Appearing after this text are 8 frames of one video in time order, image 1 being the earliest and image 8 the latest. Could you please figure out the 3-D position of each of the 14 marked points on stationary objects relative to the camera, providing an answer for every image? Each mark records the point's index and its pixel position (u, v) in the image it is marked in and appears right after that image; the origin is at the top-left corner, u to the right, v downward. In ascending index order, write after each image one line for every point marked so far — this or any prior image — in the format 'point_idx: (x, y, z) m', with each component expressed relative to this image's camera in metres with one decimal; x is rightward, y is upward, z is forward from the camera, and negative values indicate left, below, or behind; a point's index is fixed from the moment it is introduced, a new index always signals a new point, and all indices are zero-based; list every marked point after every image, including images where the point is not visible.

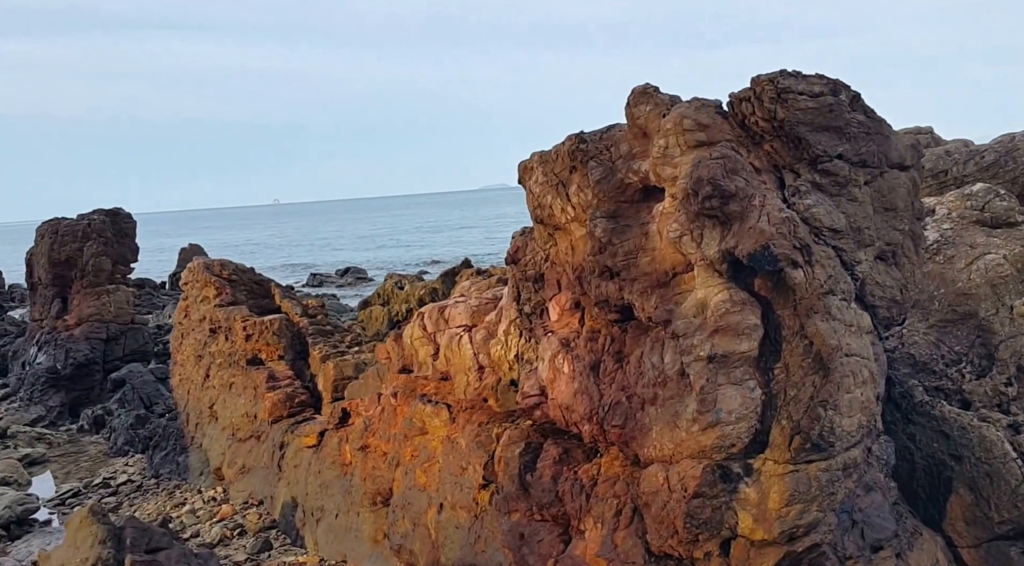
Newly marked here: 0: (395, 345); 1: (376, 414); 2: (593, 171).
0: (-1.4, -0.7, +9.9) m
1: (-1.5, -1.4, +9.7) m
2: (+0.7, +1.0, +7.6) m
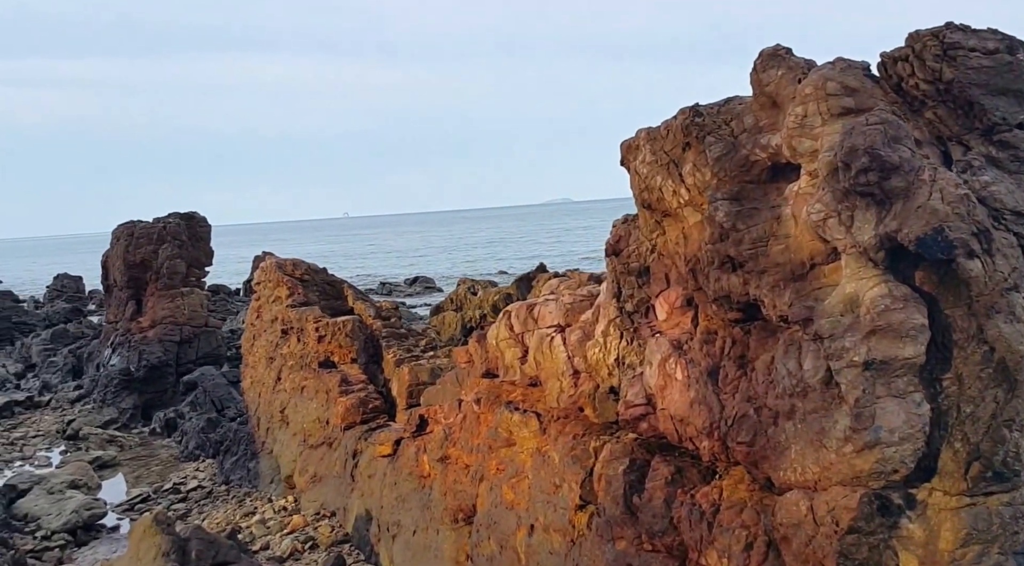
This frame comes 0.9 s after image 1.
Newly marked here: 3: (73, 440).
0: (-0.4, -0.7, +9.0) m
1: (-0.6, -1.4, +8.9) m
2: (+1.5, +1.0, +6.6) m
3: (-10.0, -3.8, +21.4) m
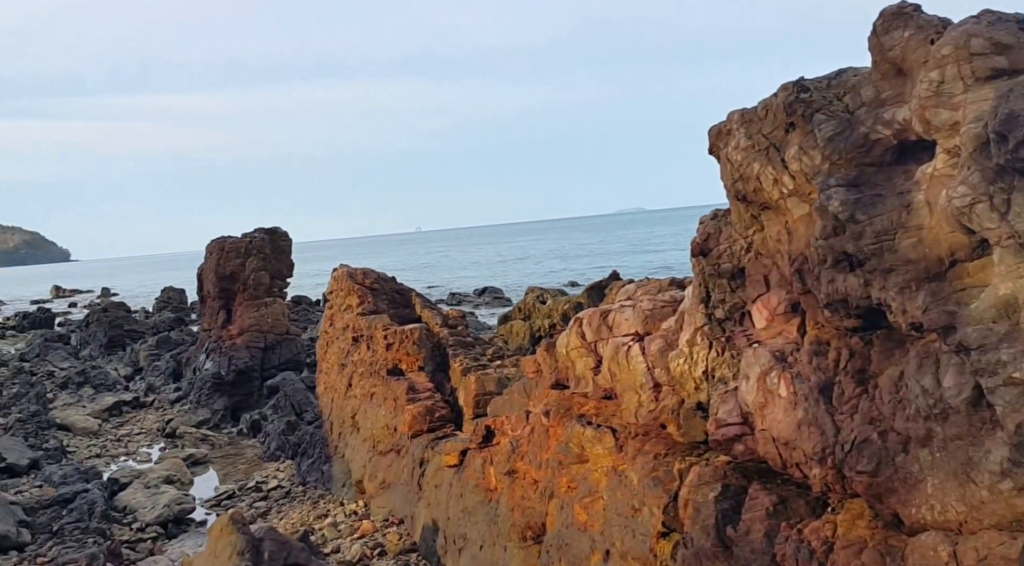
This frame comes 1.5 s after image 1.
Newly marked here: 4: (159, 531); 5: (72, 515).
0: (+0.3, -0.7, +8.2) m
1: (+0.1, -1.4, +8.1) m
2: (+2.0, +1.0, +5.7) m
3: (-8.2, -3.8, +21.4) m
4: (-4.9, -3.5, +12.0) m
5: (-6.2, -3.3, +12.0) m
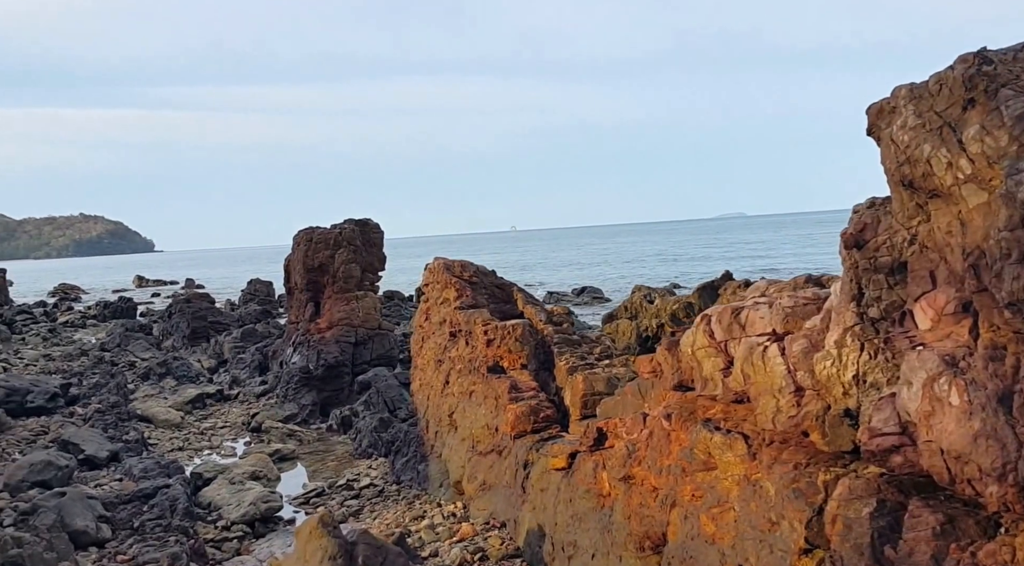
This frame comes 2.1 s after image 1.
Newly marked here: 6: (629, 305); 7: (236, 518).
0: (+1.4, -0.6, +7.7) m
1: (+1.1, -1.3, +7.6) m
2: (+2.9, +1.0, +5.1) m
3: (-6.1, -3.7, +21.6) m
4: (-3.6, -3.4, +12.0) m
5: (-4.9, -3.1, +12.1) m
6: (+2.4, -0.5, +17.9) m
7: (-3.8, -3.3, +12.2) m
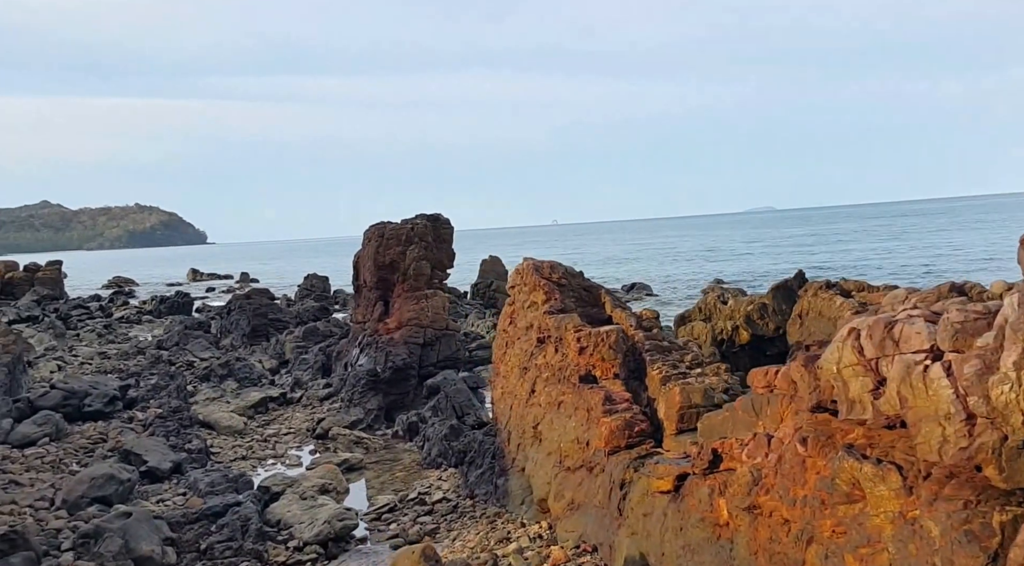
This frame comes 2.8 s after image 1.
0: (+2.2, -0.7, +7.0) m
1: (+2.0, -1.4, +6.9) m
2: (+3.6, +1.0, +4.3) m
3: (-4.6, -3.7, +21.2) m
4: (-2.5, -3.5, +11.5) m
5: (-3.8, -3.2, +11.7) m
6: (+3.7, -0.5, +17.1) m
7: (-2.7, -3.4, +11.7) m
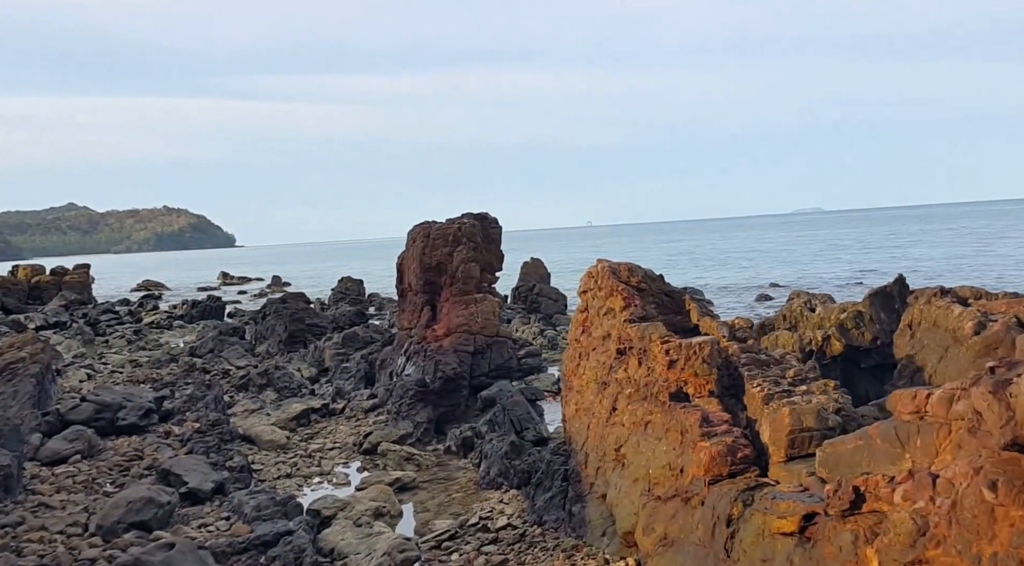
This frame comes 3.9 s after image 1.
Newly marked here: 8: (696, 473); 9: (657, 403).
0: (+3.0, -0.8, +5.8) m
1: (+2.7, -1.5, +5.7) m
2: (+4.2, +0.9, +3.0) m
3: (-3.3, -3.9, +20.2) m
4: (-1.6, -3.6, +10.5) m
5: (-2.9, -3.3, +10.7) m
6: (+4.8, -0.5, +15.8) m
7: (-1.7, -3.5, +10.7) m
8: (+1.8, -1.9, +8.6) m
9: (+1.5, -1.3, +9.6) m
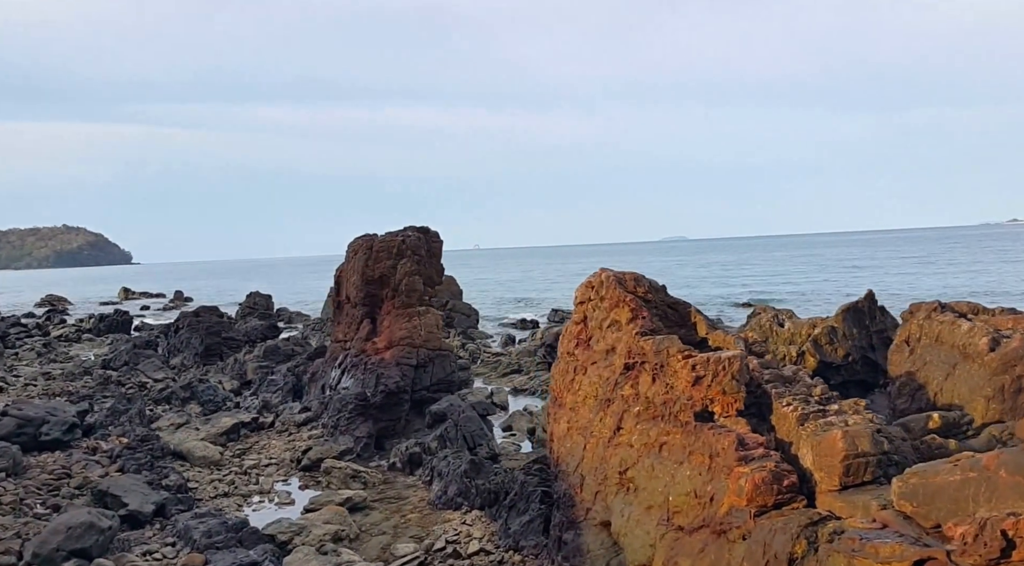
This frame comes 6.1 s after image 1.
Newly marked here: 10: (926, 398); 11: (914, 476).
0: (+3.4, -0.8, +5.1) m
1: (+3.2, -1.5, +5.0) m
2: (+4.9, +0.9, +2.6) m
3: (-4.2, -4.1, +18.9) m
4: (-1.6, -3.6, +9.3) m
5: (-2.9, -3.3, +9.4) m
6: (+4.3, -0.8, +15.3) m
7: (-1.8, -3.5, +9.6) m
8: (+2.0, -1.9, +7.8) m
9: (+1.6, -1.4, +8.8) m
10: (+5.7, -1.6, +12.3) m
11: (+3.1, -1.4, +6.6) m
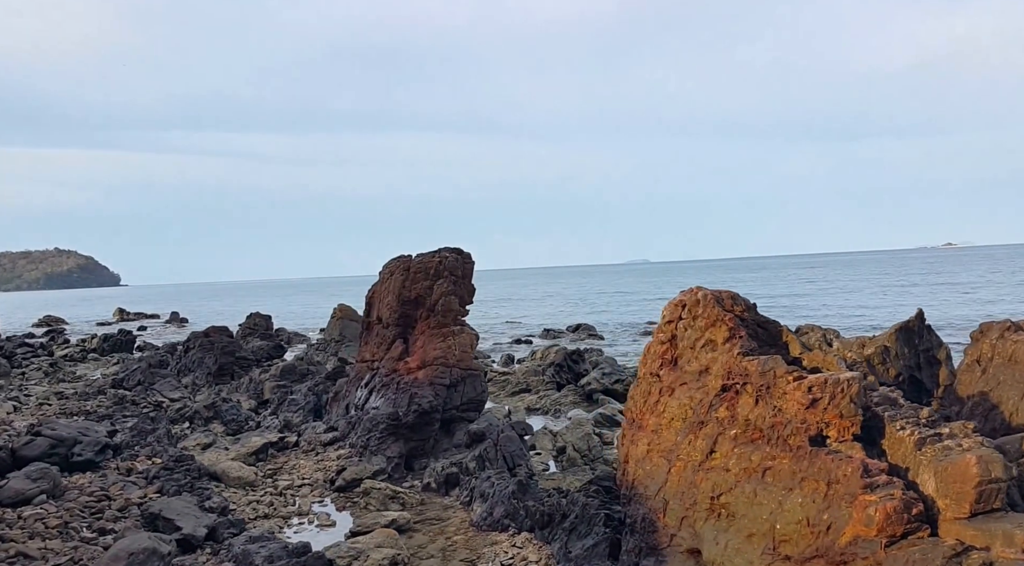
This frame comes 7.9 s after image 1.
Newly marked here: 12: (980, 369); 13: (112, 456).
0: (+4.4, -0.9, +4.9) m
1: (+4.2, -1.5, +4.7) m
2: (+5.9, +0.9, +2.3) m
3: (-3.2, -4.4, +18.5) m
4: (-0.6, -3.7, +9.0) m
5: (-1.9, -3.5, +9.1) m
6: (+5.3, -1.1, +15.0) m
7: (-0.8, -3.6, +9.2) m
8: (+2.9, -2.1, +7.5) m
9: (+2.6, -1.5, +8.5) m
10: (+6.7, -1.8, +12.0) m
11: (+4.0, -1.5, +6.4) m
12: (+6.8, -1.3, +12.9) m
13: (-8.6, -3.8, +19.1) m
